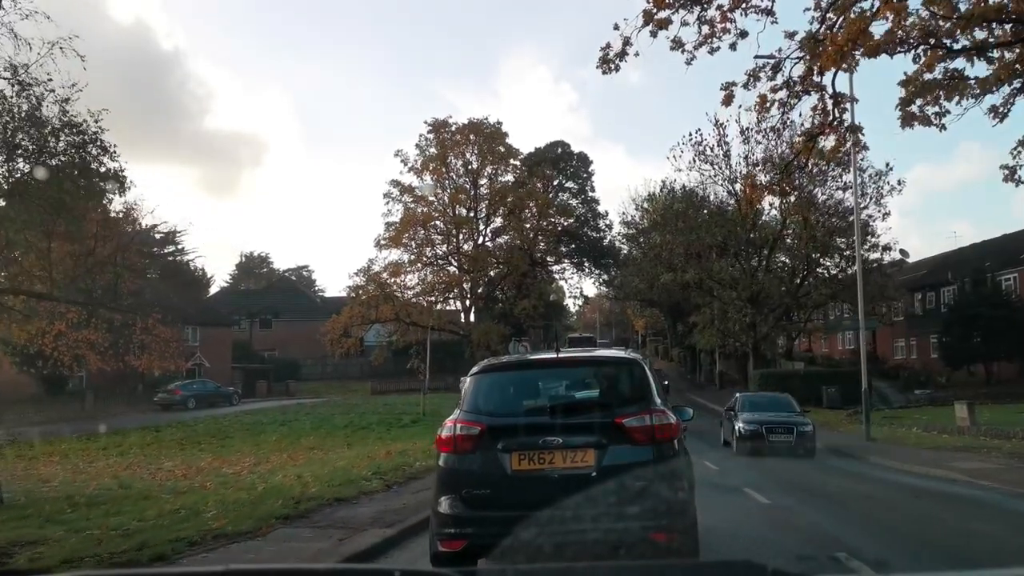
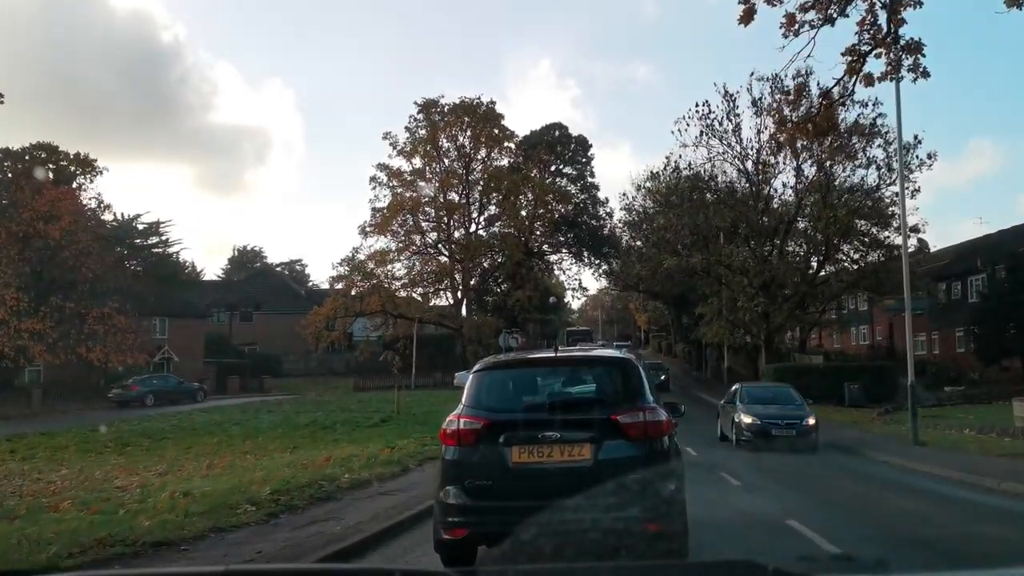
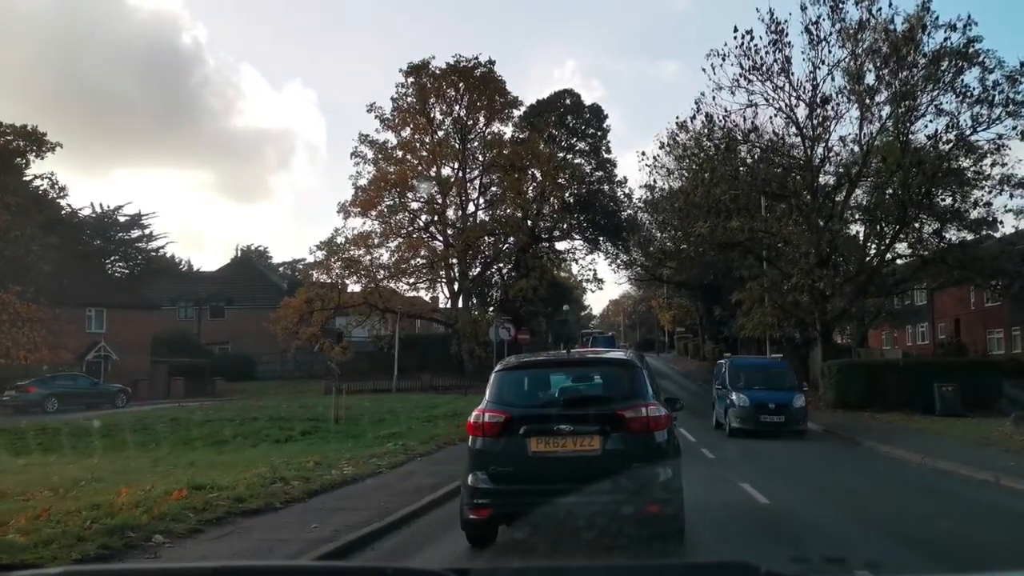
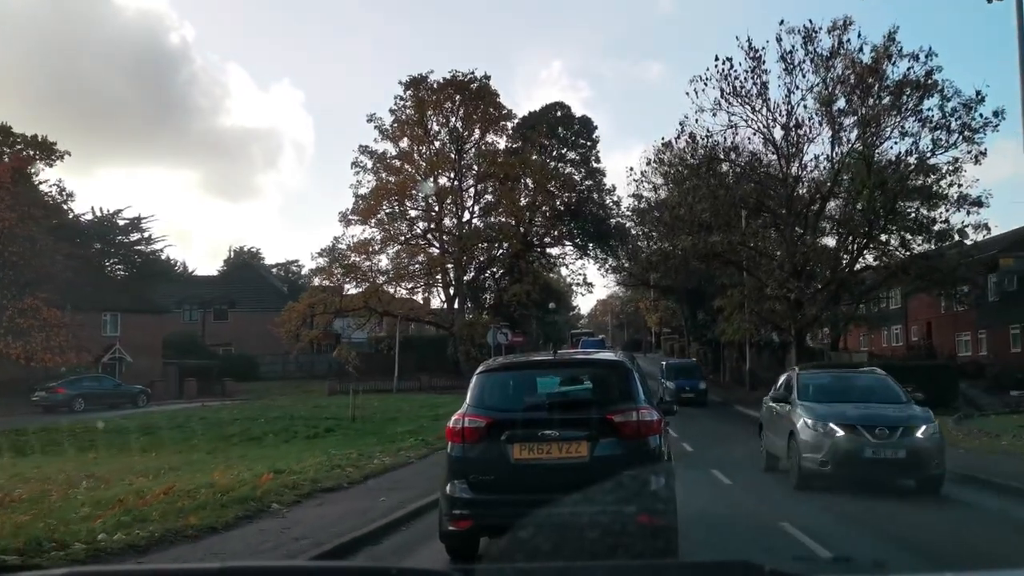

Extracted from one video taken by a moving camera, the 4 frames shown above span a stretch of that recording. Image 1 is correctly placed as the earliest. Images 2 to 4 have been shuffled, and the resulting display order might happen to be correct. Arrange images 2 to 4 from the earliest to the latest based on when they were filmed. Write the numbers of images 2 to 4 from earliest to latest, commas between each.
2, 4, 3
